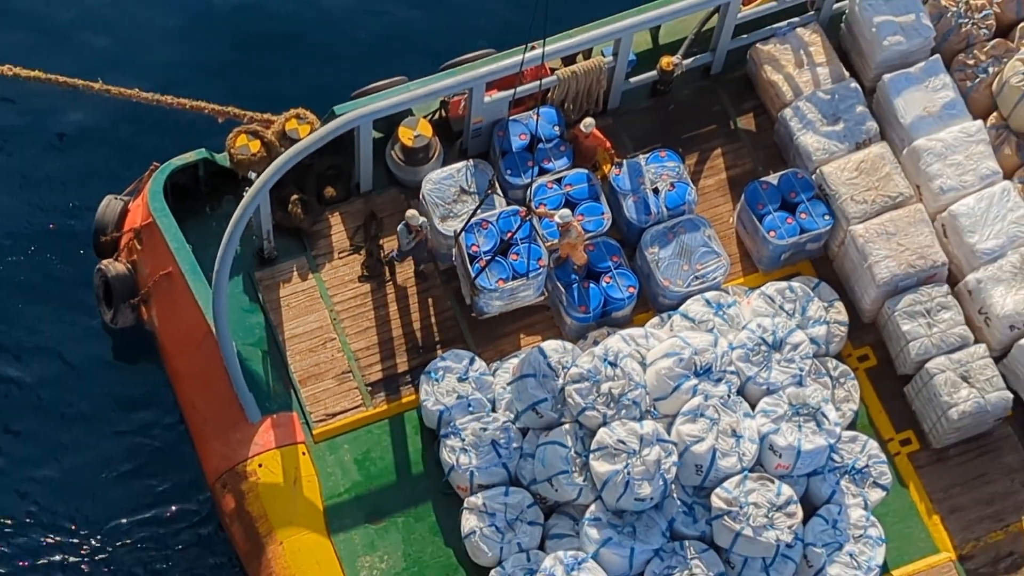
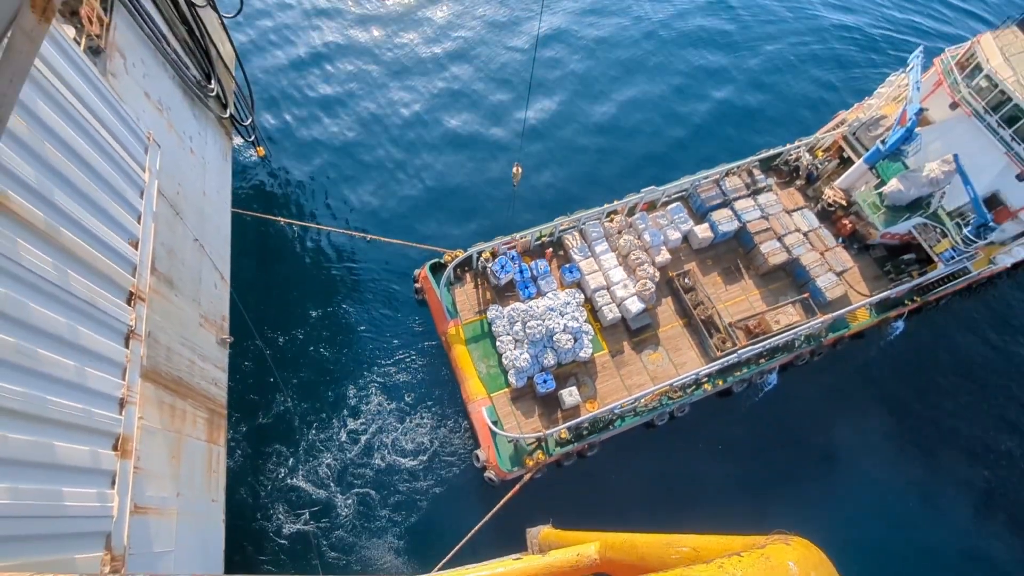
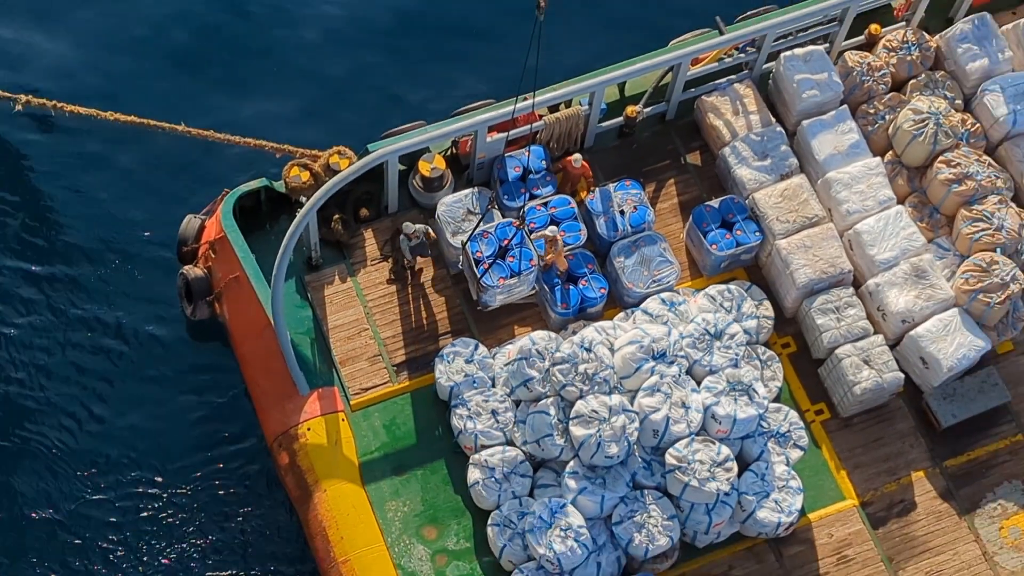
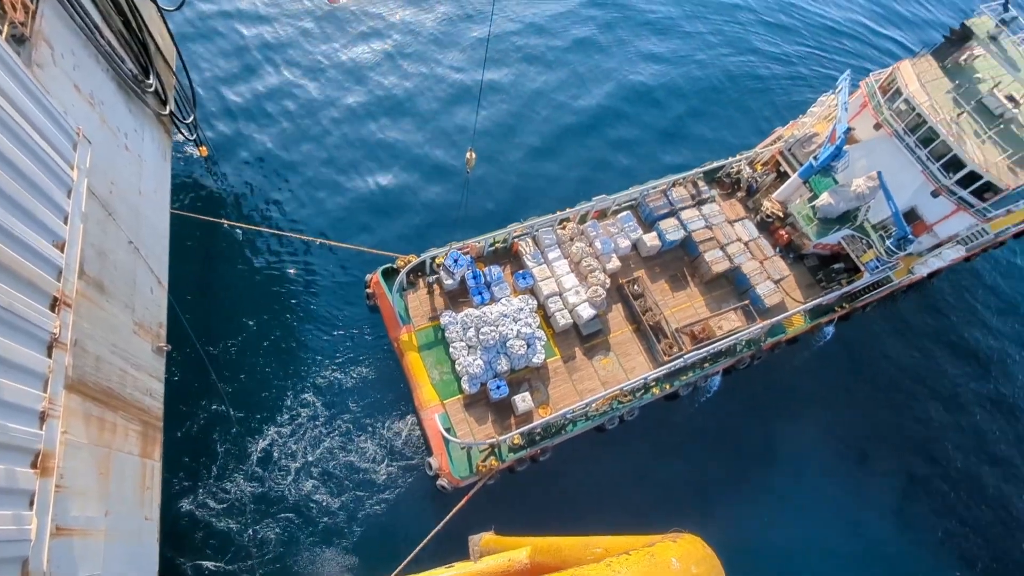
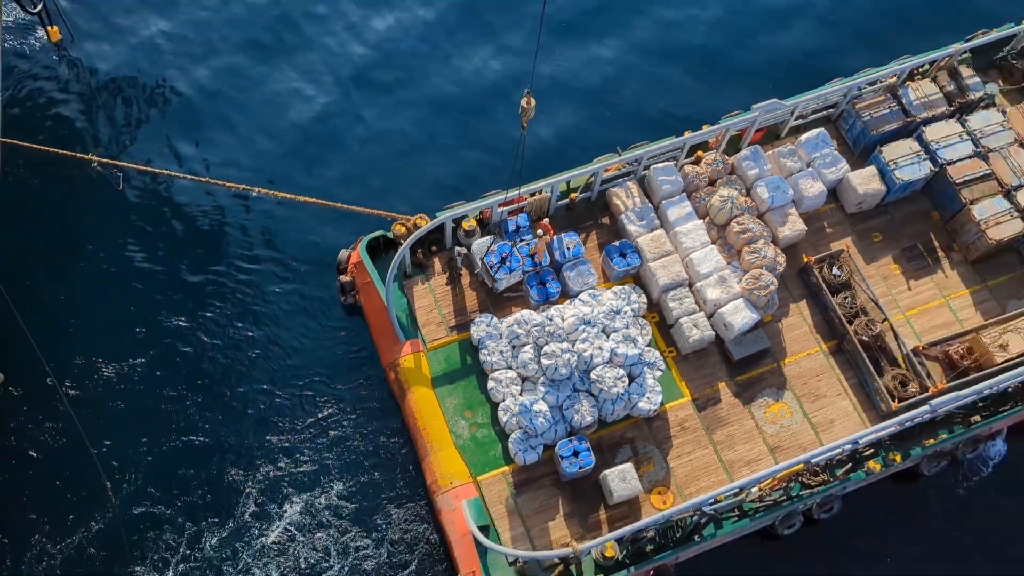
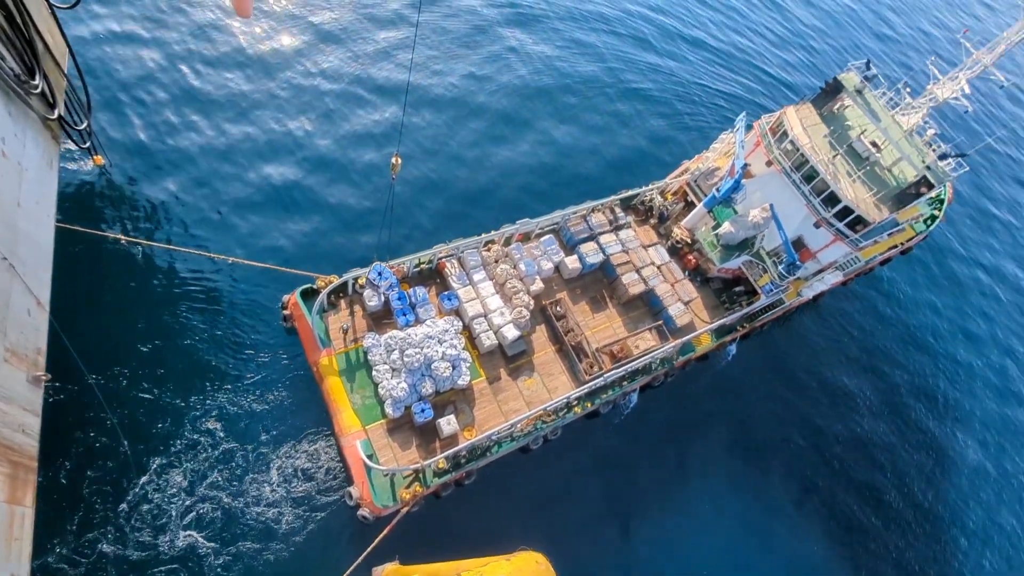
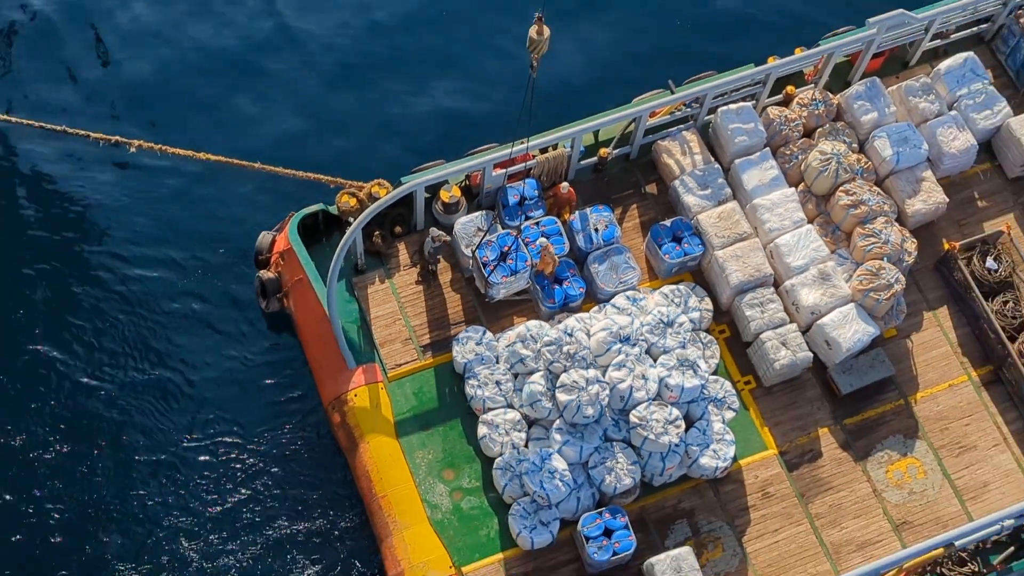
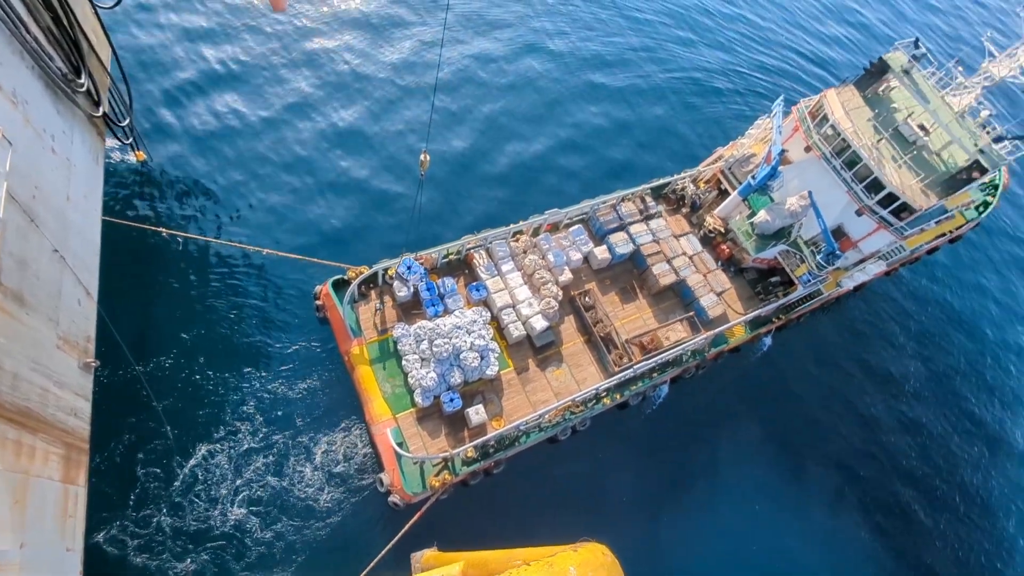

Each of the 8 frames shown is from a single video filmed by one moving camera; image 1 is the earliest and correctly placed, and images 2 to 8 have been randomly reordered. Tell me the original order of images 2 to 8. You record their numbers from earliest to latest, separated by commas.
3, 7, 5, 2, 4, 8, 6
